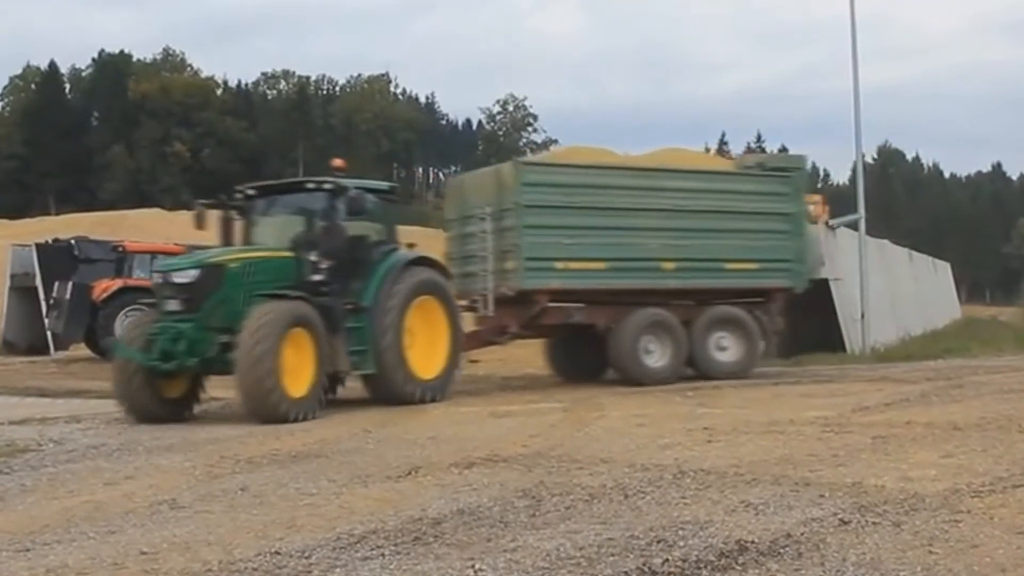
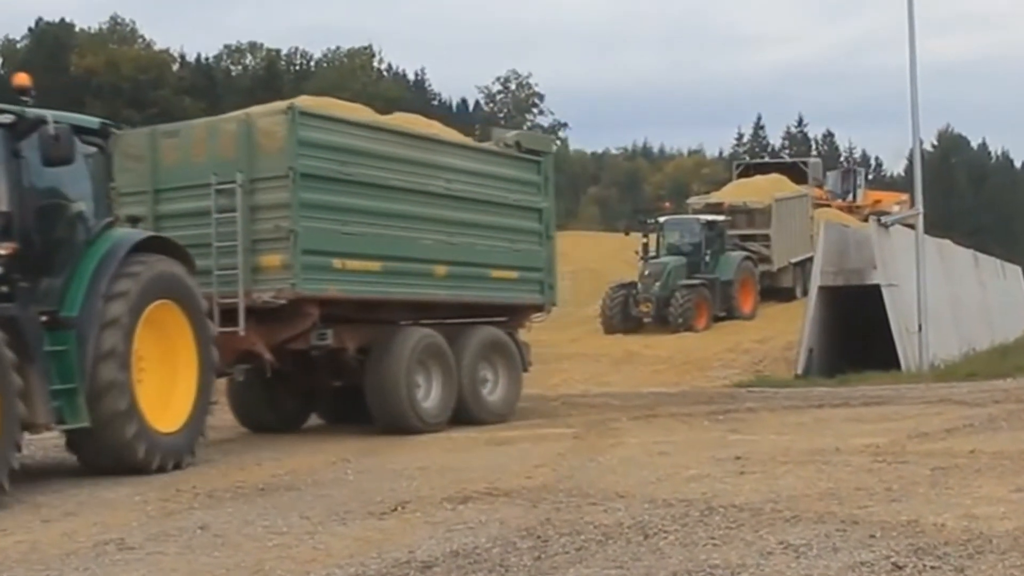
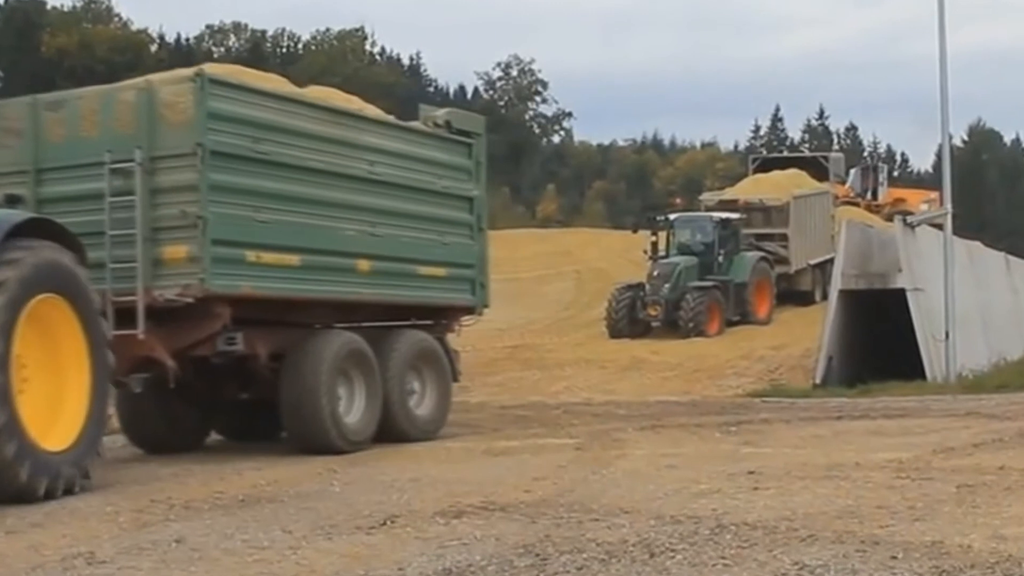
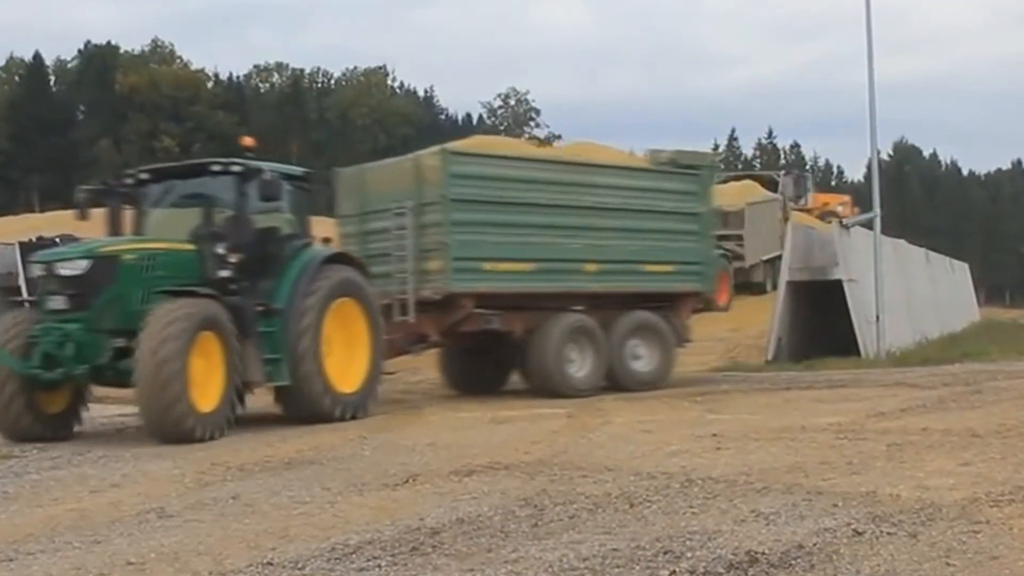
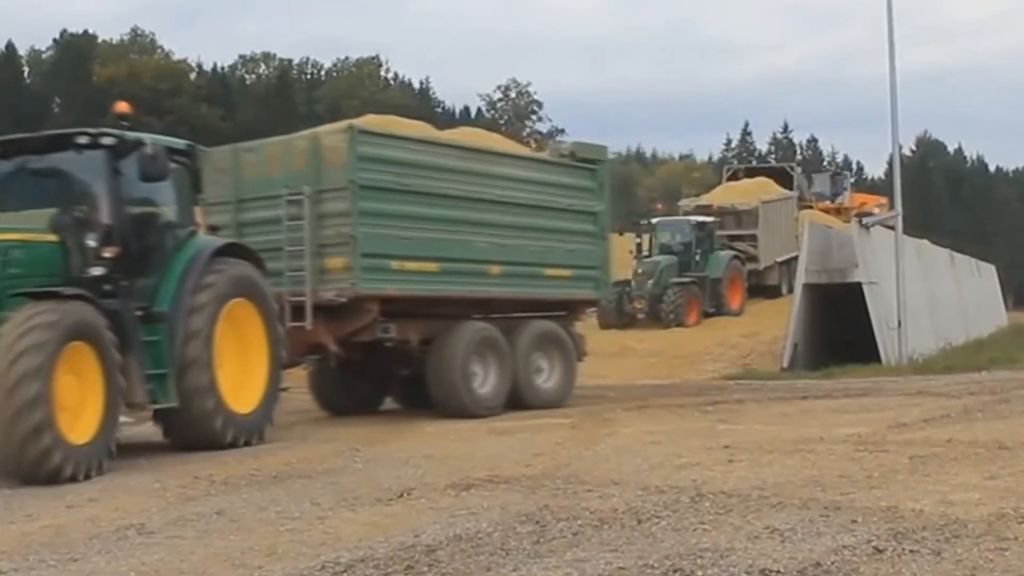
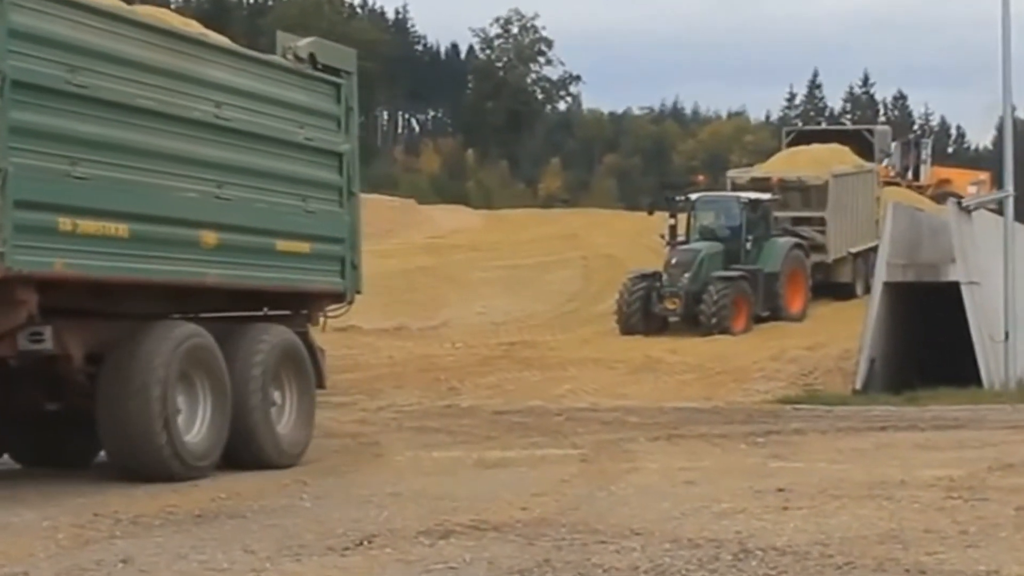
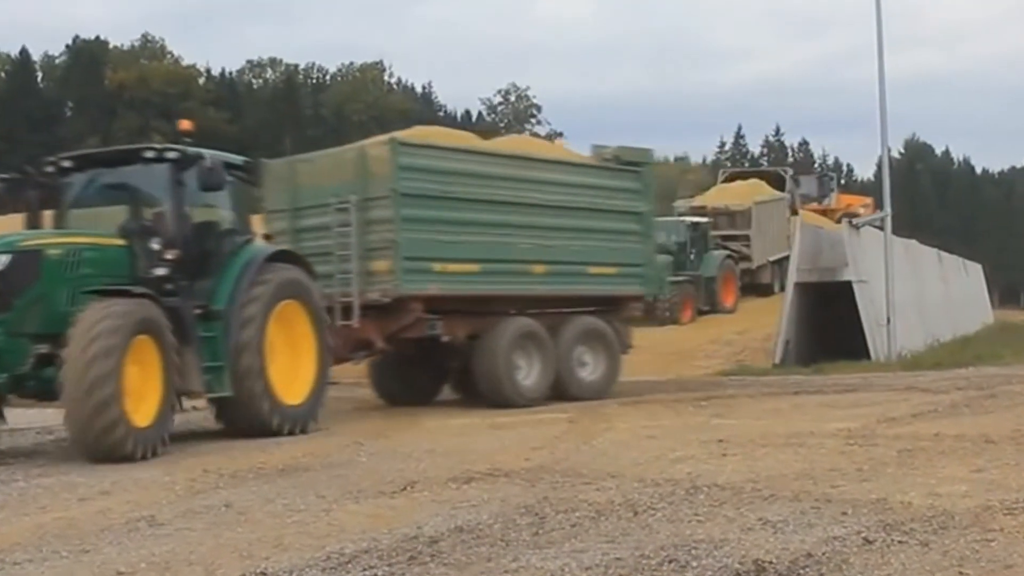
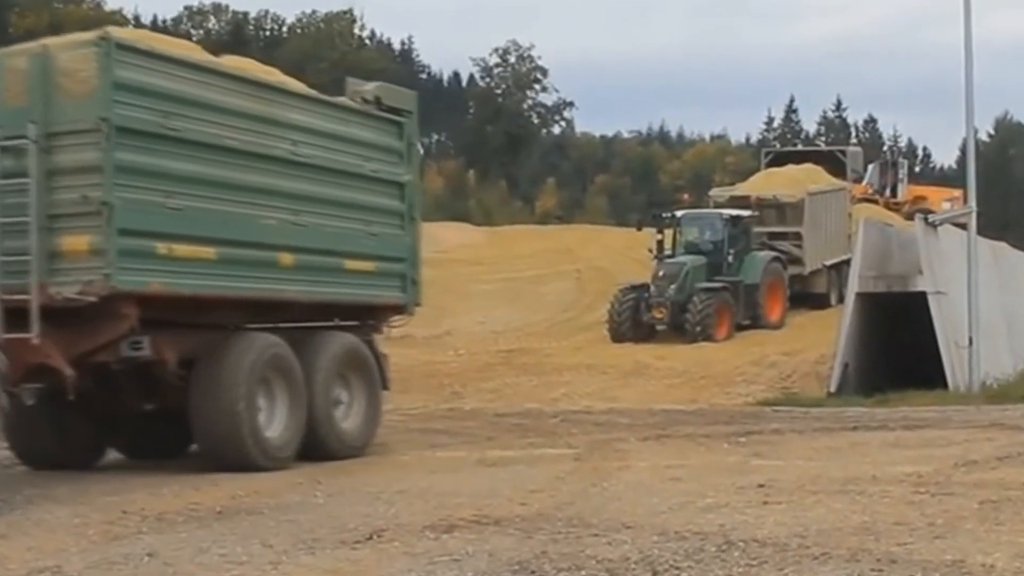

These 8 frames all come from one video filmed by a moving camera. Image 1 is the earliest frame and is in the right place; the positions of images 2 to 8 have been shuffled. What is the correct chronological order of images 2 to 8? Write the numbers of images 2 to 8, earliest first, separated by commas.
4, 7, 5, 2, 3, 8, 6
